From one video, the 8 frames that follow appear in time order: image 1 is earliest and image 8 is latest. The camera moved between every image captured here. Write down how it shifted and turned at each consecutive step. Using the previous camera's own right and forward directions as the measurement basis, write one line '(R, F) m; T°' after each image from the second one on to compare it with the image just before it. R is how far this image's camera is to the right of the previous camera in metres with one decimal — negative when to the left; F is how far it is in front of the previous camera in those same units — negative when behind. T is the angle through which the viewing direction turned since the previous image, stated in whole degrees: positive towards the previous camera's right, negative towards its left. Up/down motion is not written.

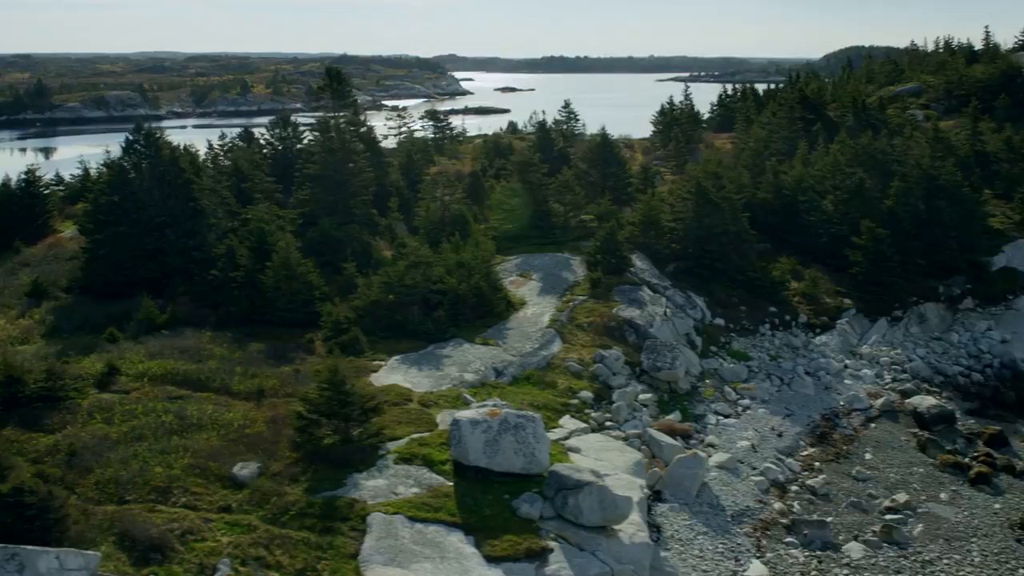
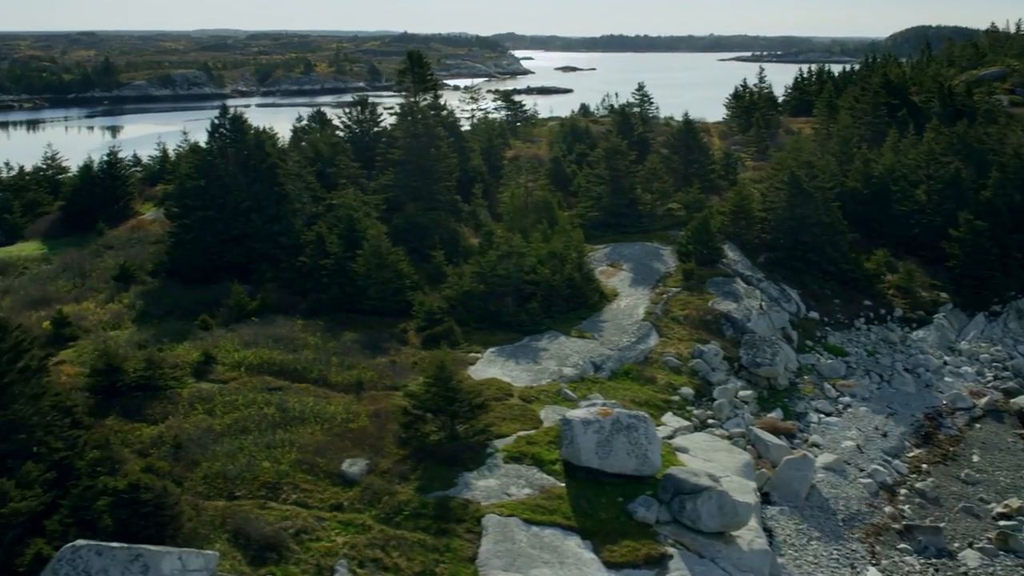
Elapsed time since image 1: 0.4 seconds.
(-0.9, +0.4) m; -3°
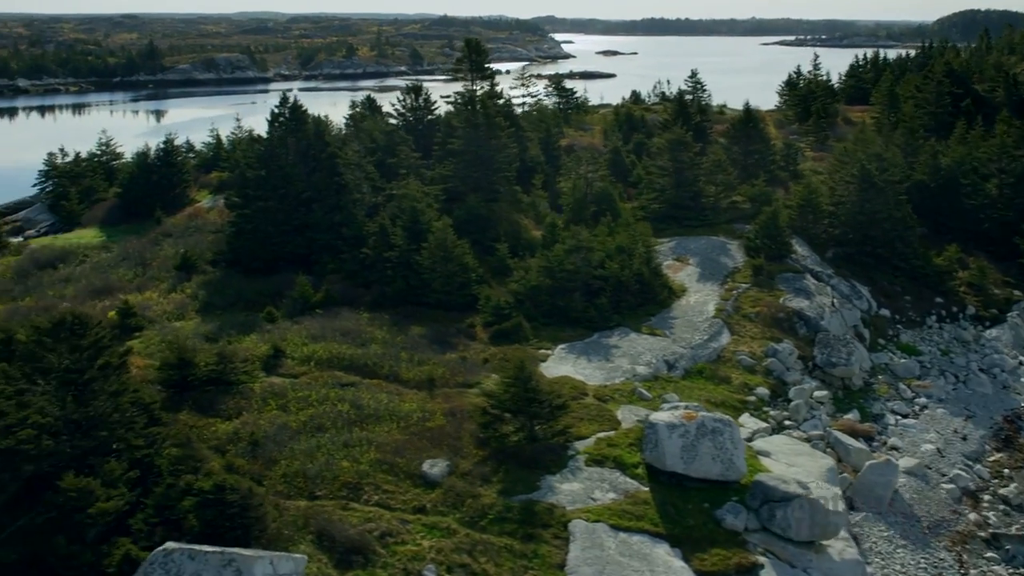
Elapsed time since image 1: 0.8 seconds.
(-0.7, +0.3) m; -2°
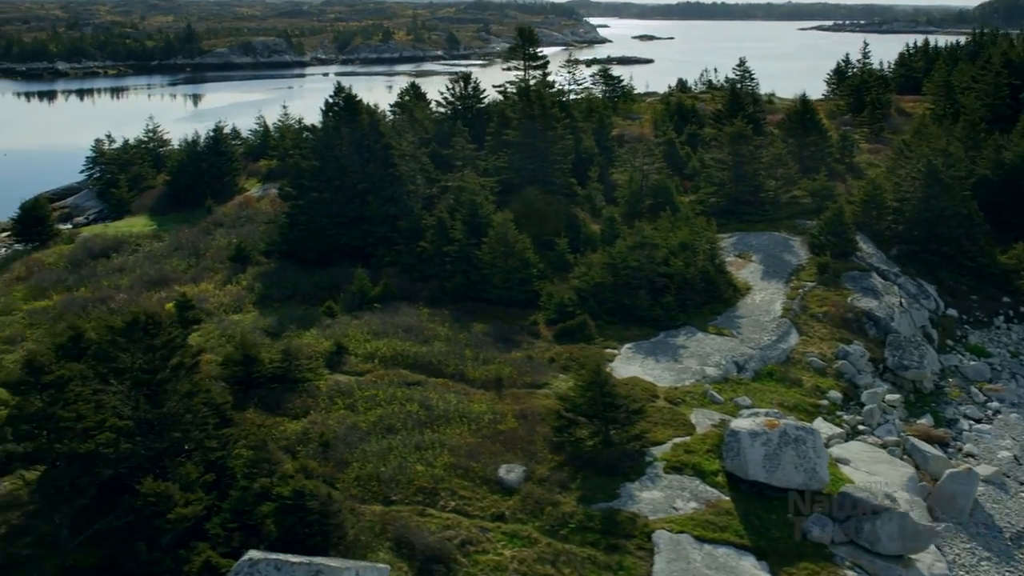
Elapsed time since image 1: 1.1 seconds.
(-0.7, +0.3) m; -1°
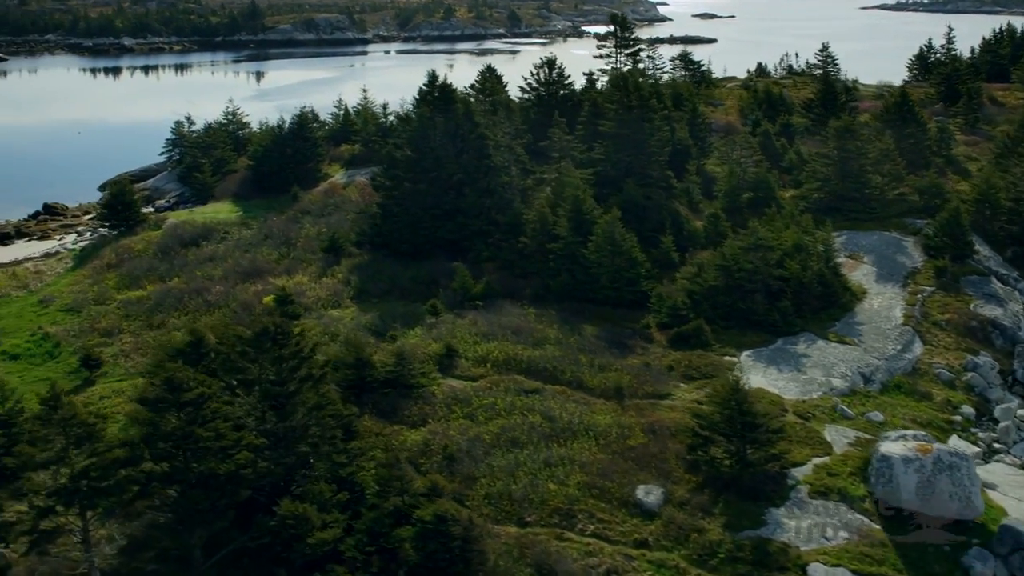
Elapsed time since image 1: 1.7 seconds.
(-1.3, +0.7) m; -2°
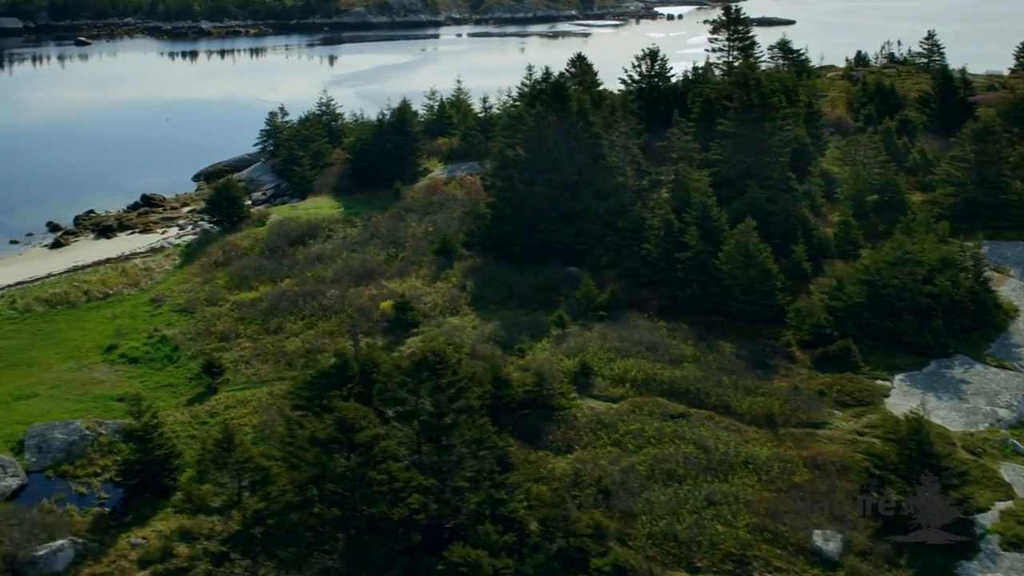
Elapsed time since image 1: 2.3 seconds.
(-1.5, +0.9) m; -3°
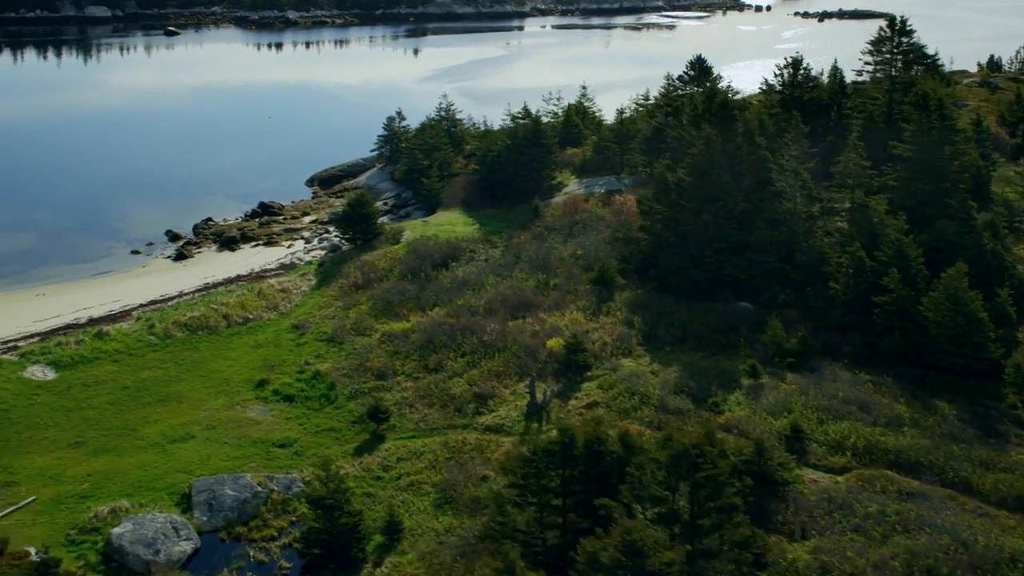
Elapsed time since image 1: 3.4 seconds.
(-2.4, +1.7) m; -3°
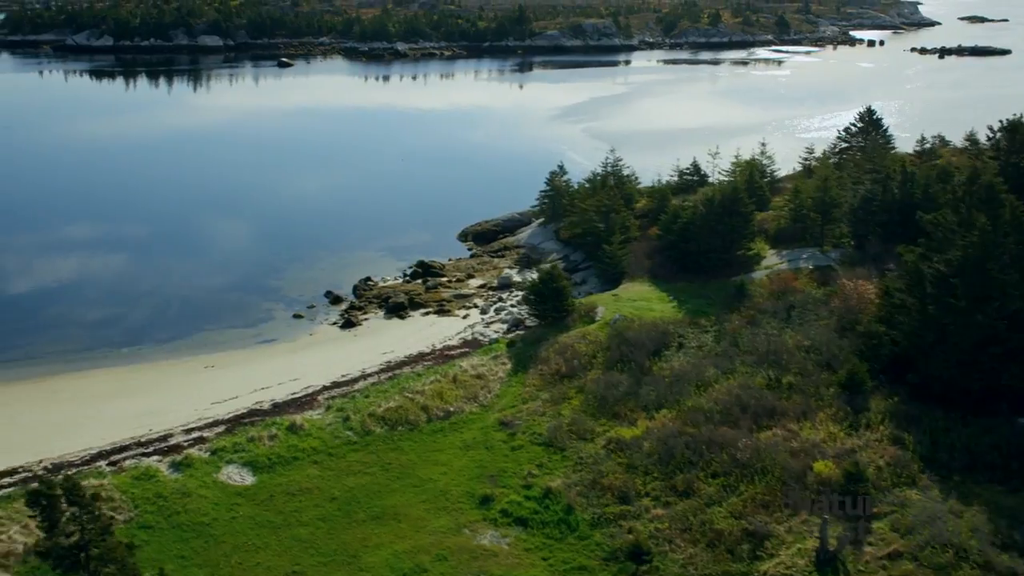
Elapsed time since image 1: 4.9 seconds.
(-3.5, +2.8) m; -3°
